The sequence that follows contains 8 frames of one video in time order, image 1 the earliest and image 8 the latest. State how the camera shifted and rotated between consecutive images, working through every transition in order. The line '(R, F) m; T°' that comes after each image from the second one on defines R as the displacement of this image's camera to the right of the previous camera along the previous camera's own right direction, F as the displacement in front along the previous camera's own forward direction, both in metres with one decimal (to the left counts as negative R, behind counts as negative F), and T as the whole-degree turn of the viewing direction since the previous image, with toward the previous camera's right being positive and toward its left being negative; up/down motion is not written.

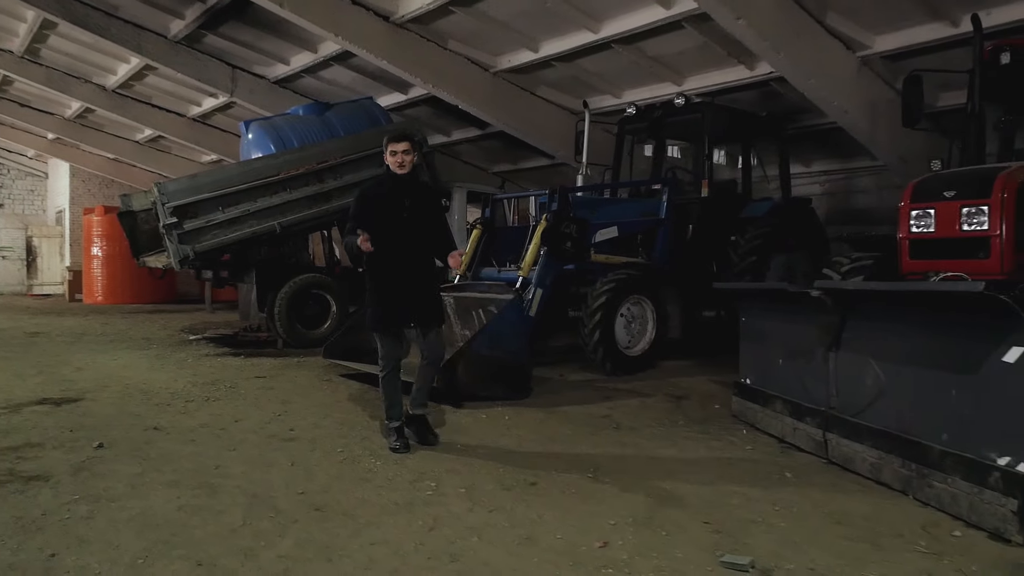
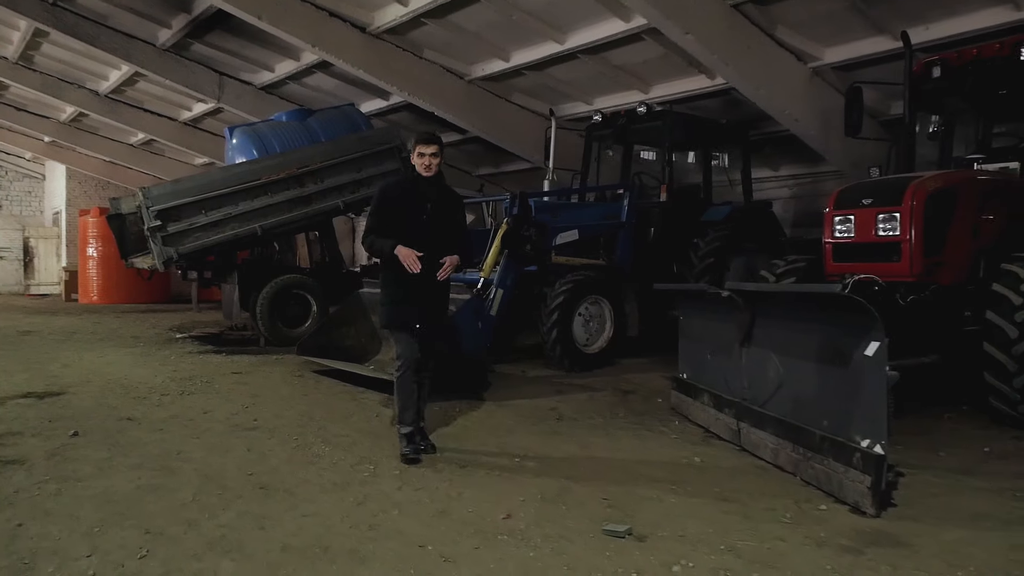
(+0.2, -0.3) m; 0°
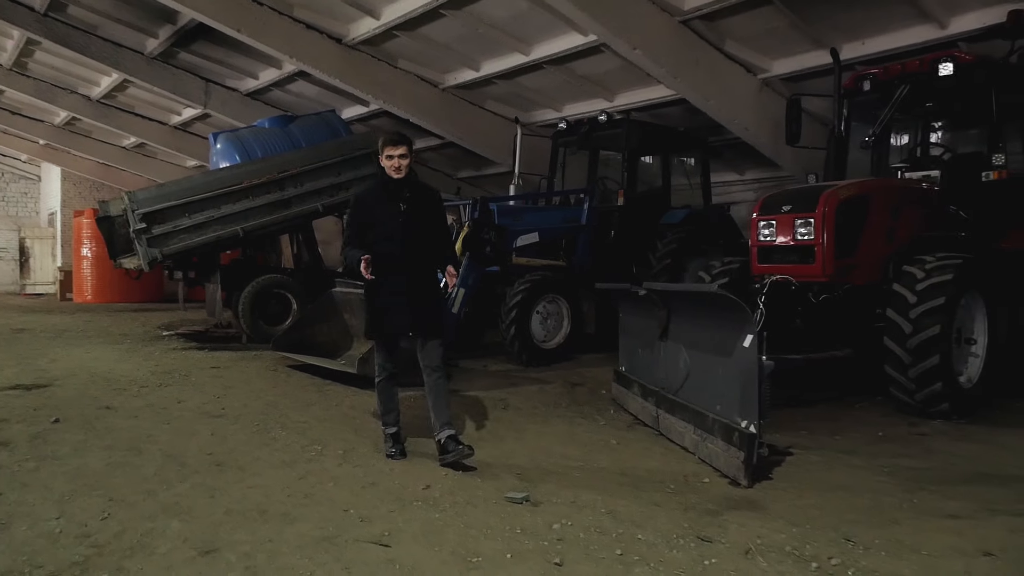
(+0.3, -0.3) m; 0°
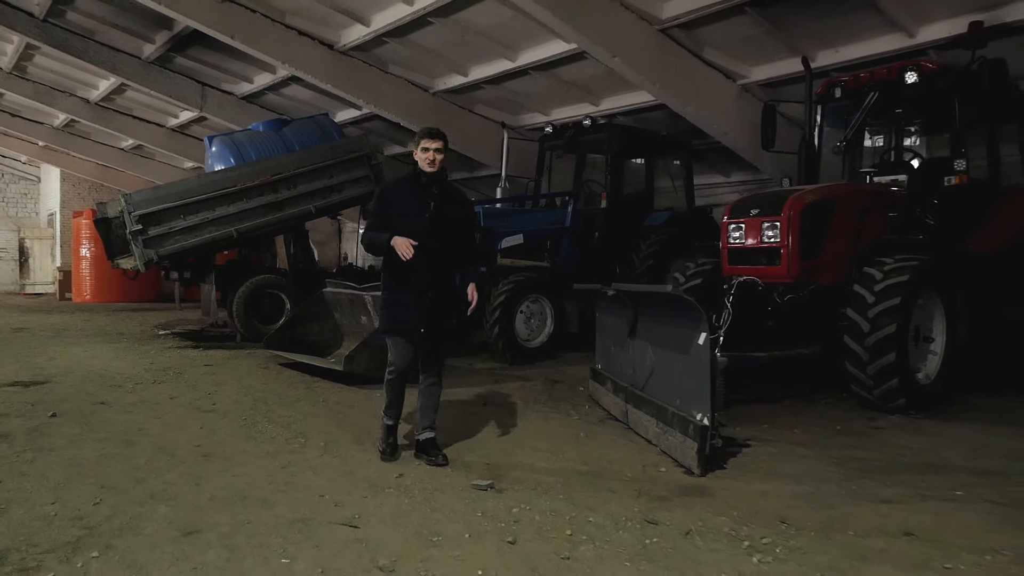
(+0.1, -0.2) m; 0°
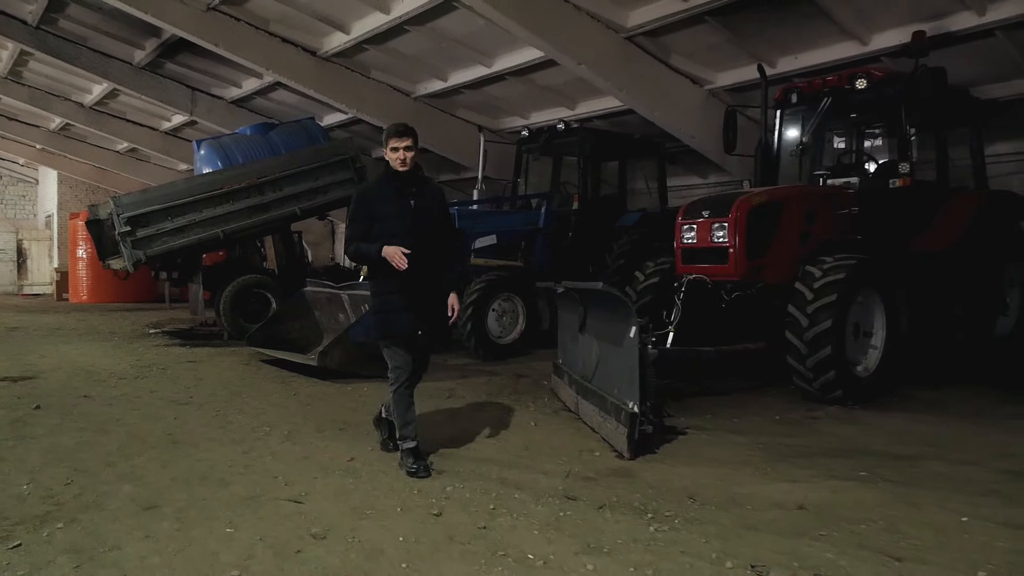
(+0.2, -0.2) m; 0°
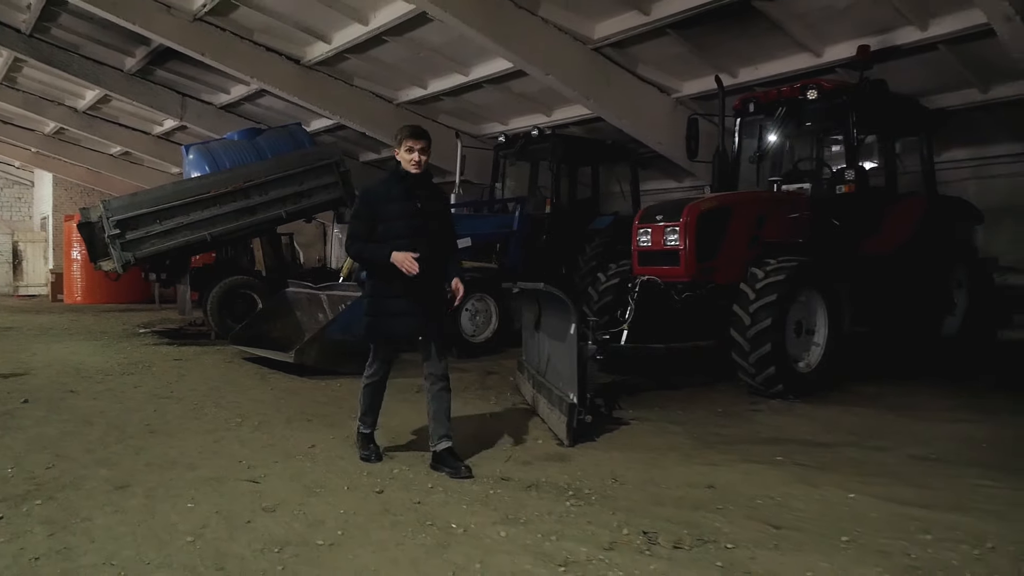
(+0.2, -0.3) m; 0°
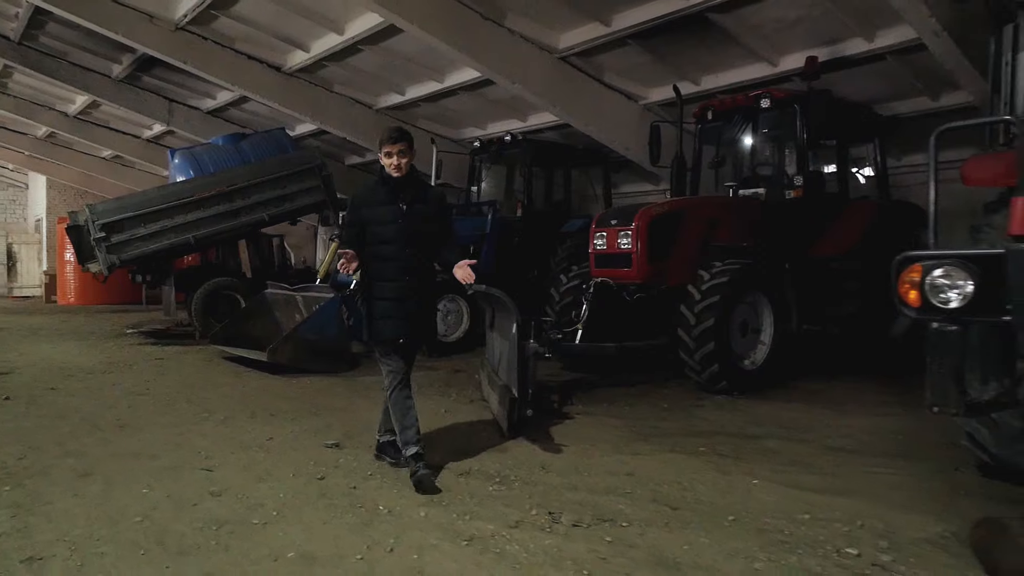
(+0.2, -0.2) m; 0°
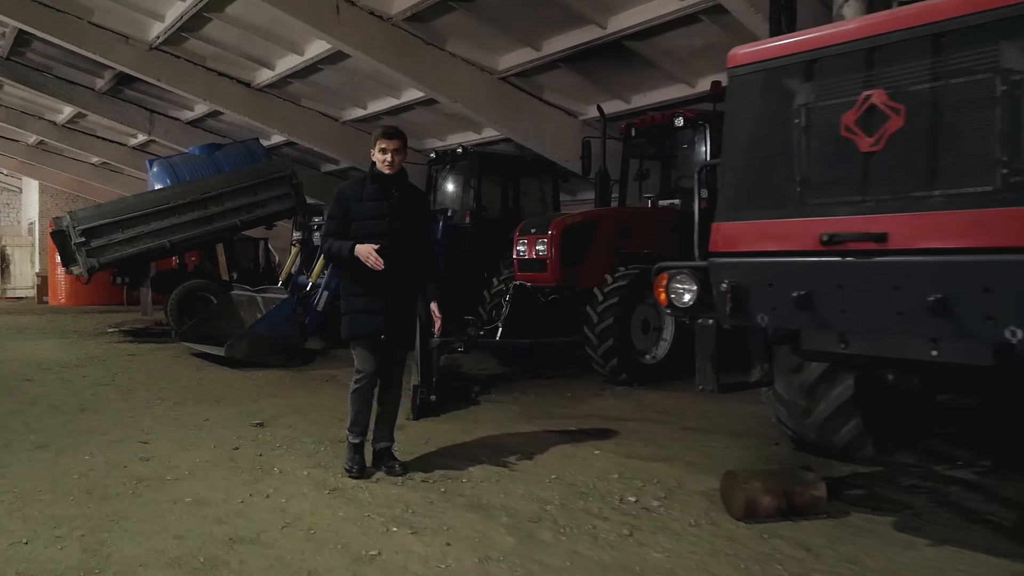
(+0.5, -0.6) m; 0°
